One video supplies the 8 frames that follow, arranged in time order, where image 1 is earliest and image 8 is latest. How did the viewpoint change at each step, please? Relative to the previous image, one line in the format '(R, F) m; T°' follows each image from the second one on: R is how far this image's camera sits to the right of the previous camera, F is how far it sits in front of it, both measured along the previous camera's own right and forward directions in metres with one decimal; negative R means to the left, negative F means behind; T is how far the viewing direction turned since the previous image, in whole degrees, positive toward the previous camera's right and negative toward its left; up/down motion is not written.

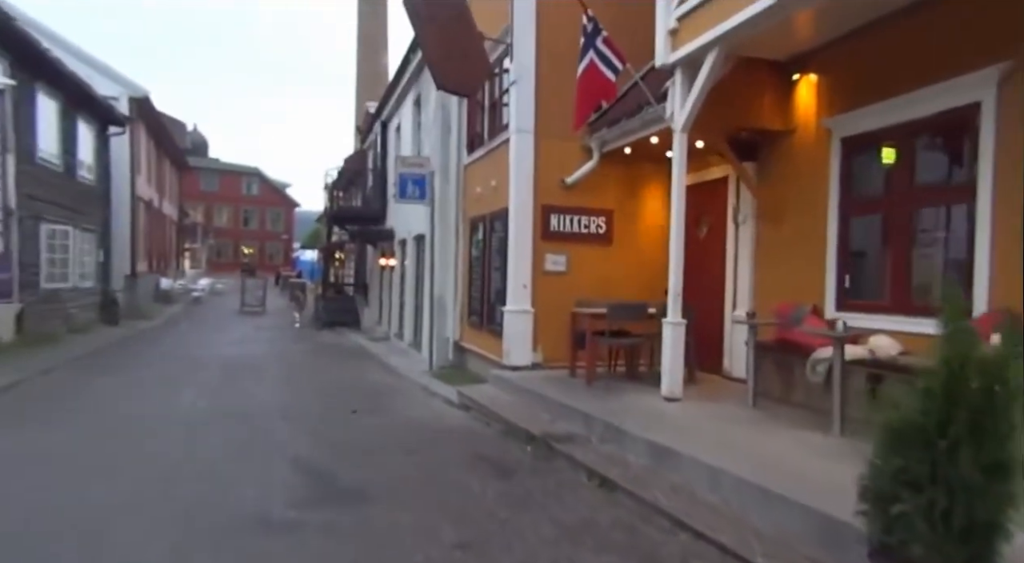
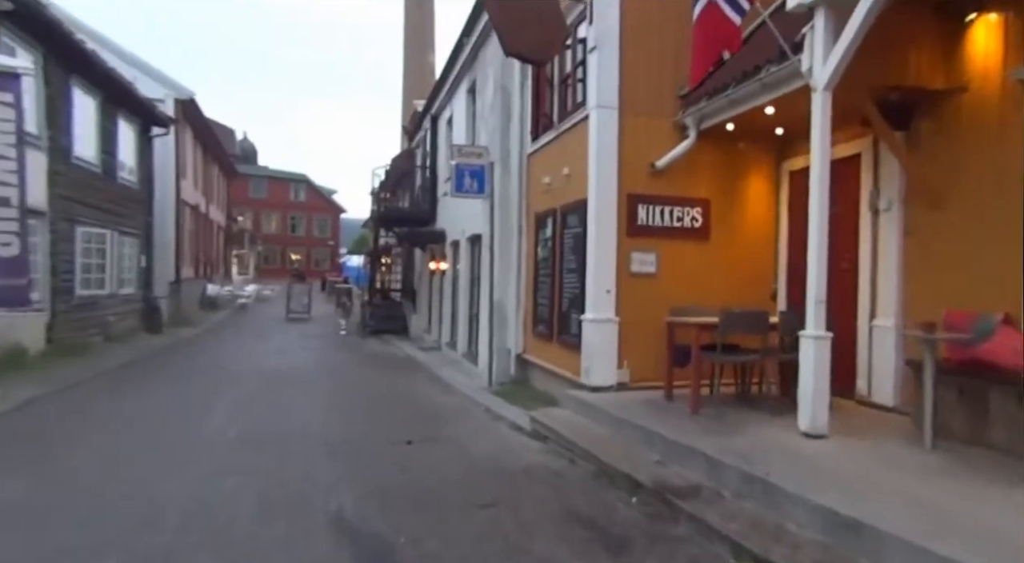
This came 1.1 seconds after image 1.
(-0.4, +1.3) m; -4°
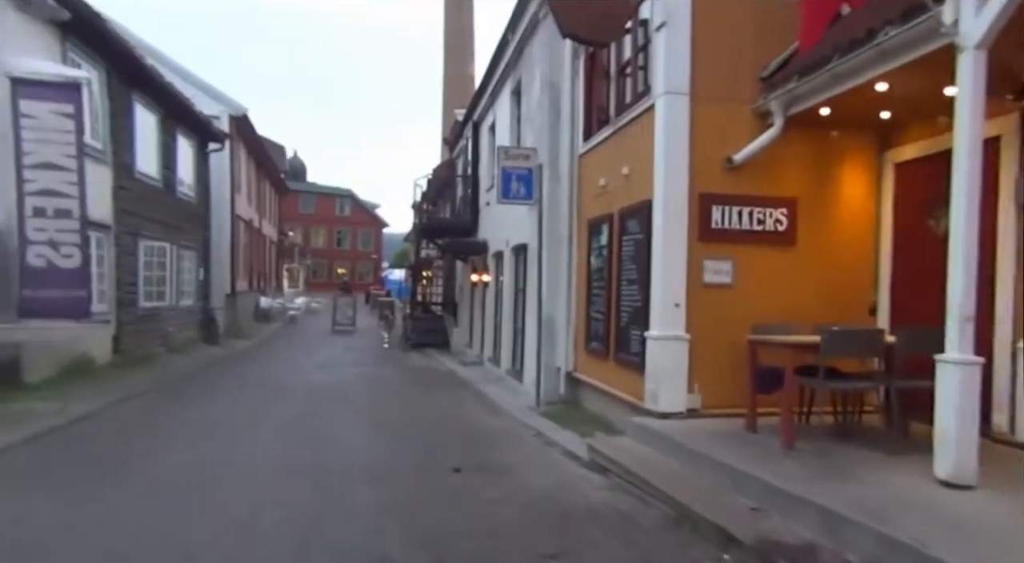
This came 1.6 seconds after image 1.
(-0.1, +0.8) m; -3°
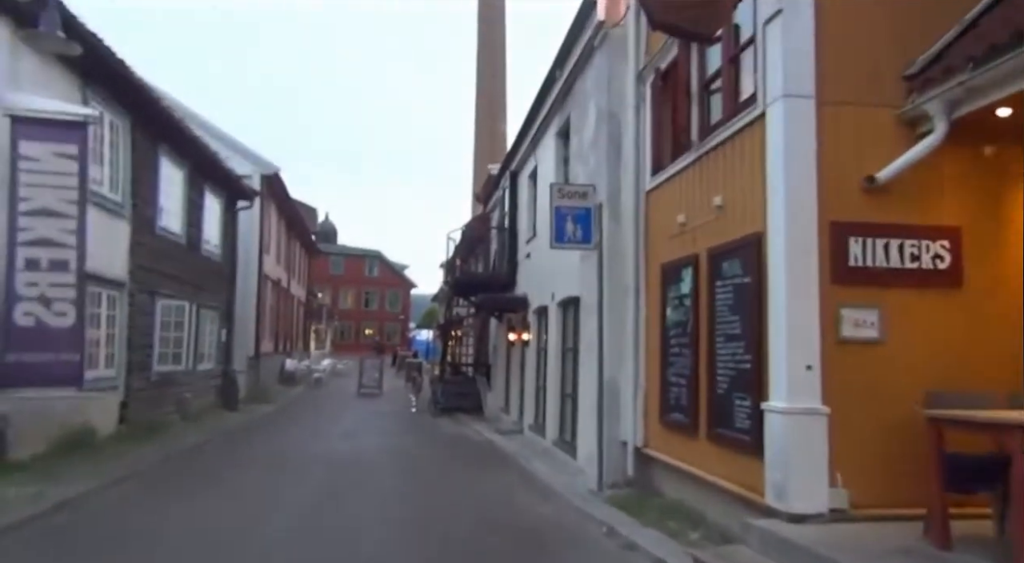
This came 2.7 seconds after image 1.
(-0.4, +1.4) m; -2°
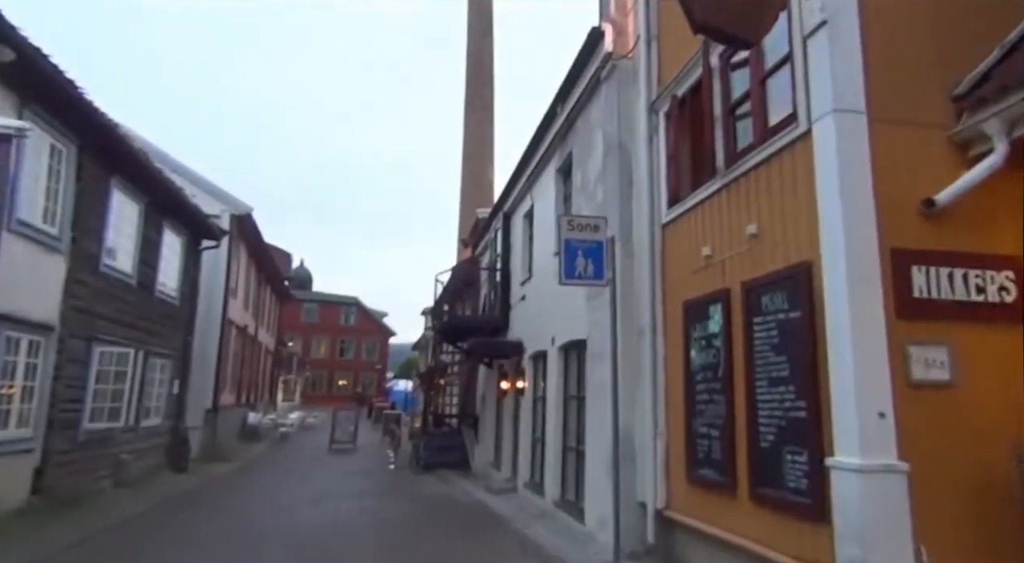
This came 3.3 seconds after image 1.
(-0.3, +0.7) m; +2°
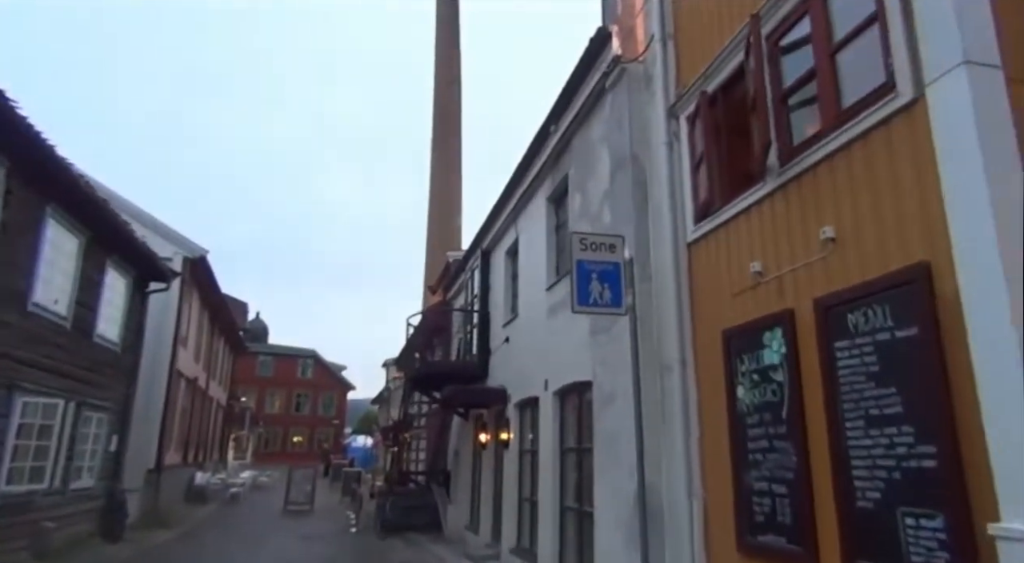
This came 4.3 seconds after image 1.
(-0.4, +1.2) m; +3°
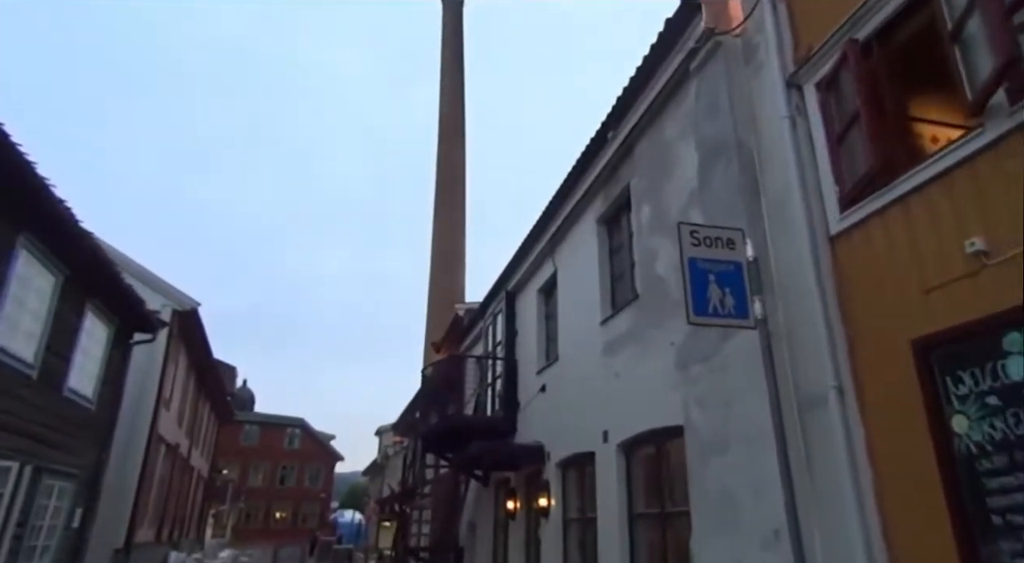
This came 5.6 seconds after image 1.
(-0.7, +1.6) m; +1°
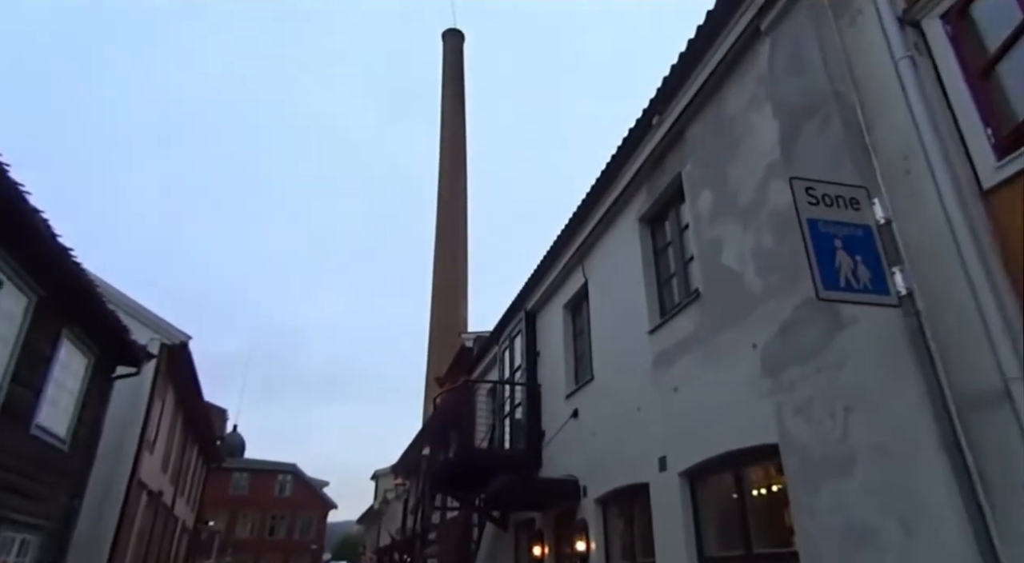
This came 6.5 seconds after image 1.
(-0.4, +1.1) m; +1°
